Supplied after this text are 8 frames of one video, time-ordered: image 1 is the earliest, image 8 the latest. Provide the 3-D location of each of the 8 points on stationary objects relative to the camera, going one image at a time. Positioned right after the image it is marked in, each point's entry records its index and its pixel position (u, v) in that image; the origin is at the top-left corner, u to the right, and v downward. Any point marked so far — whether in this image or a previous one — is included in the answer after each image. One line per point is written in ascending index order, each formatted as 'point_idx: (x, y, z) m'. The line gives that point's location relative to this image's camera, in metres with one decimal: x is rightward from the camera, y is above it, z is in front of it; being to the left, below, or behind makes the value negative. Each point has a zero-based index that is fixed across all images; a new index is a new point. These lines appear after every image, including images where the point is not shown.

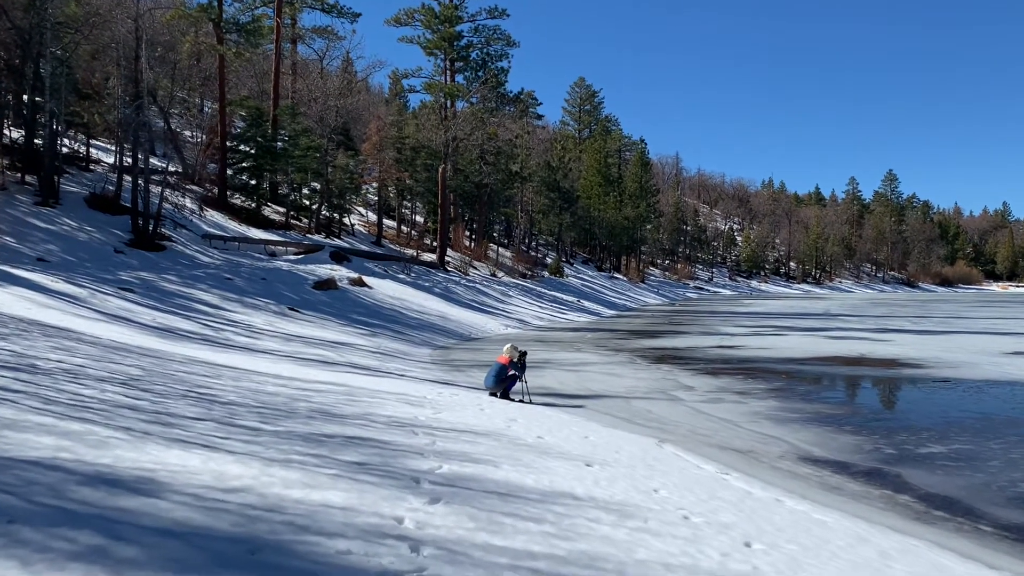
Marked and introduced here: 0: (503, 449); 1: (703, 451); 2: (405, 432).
0: (-0.1, -1.5, +8.0) m
1: (+2.2, -1.9, +9.9) m
2: (-1.0, -1.4, +8.3) m
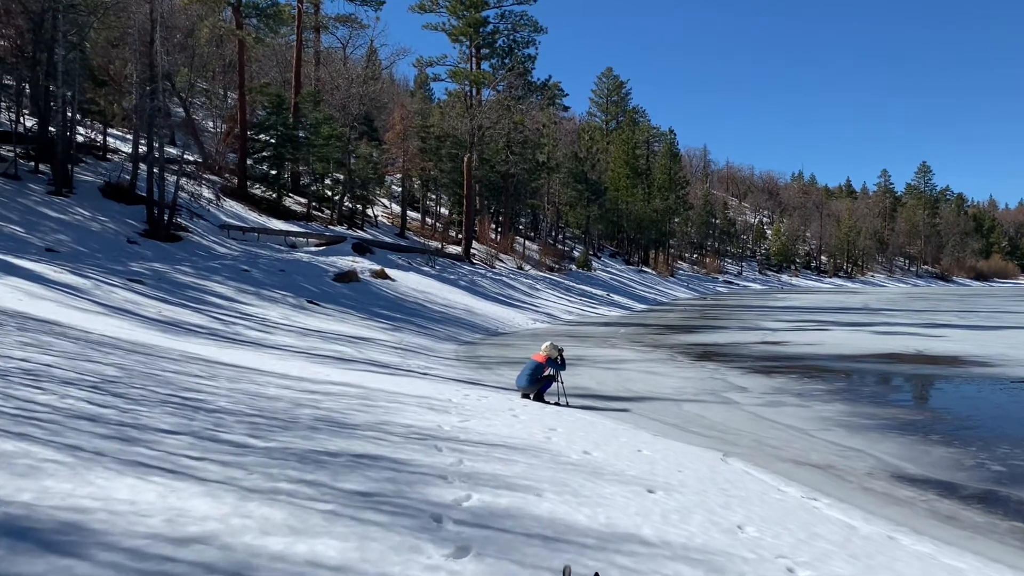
0: (+0.3, -1.4, +6.6) m
1: (+2.5, -1.7, +8.4) m
2: (-0.7, -1.3, +6.9) m
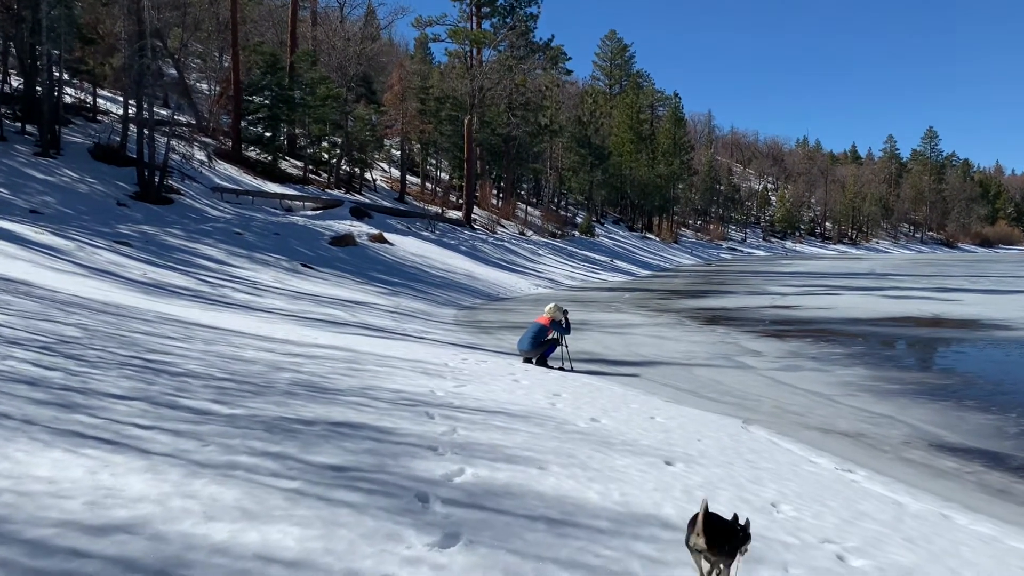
0: (+0.3, -1.0, +5.8) m
1: (+2.6, -1.3, +7.7) m
2: (-0.7, -0.9, +6.2) m
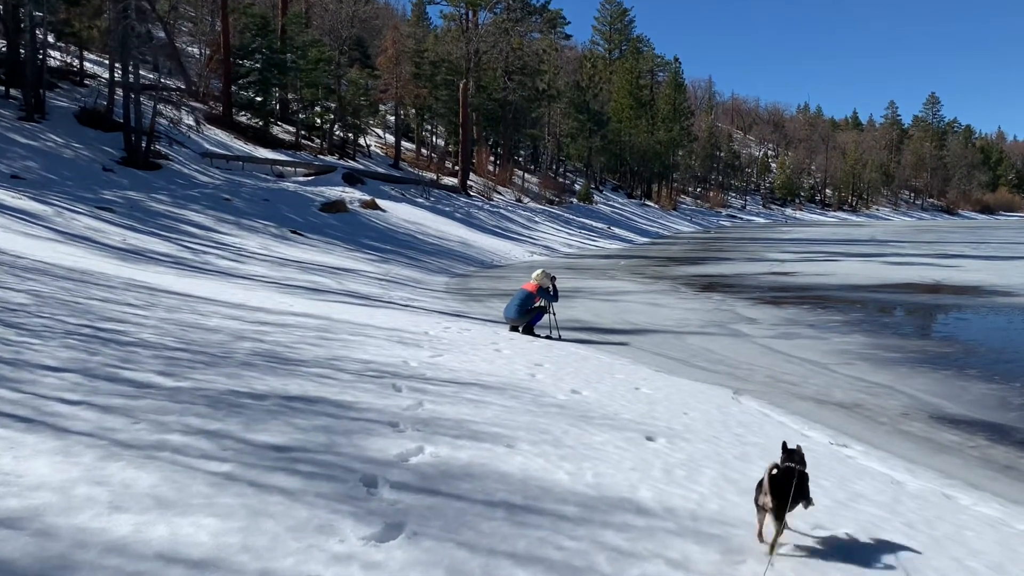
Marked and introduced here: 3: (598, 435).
0: (+0.1, -0.8, +5.4) m
1: (+2.4, -1.0, +7.3) m
2: (-0.8, -0.6, +5.8) m
3: (+0.5, -0.9, +5.1) m
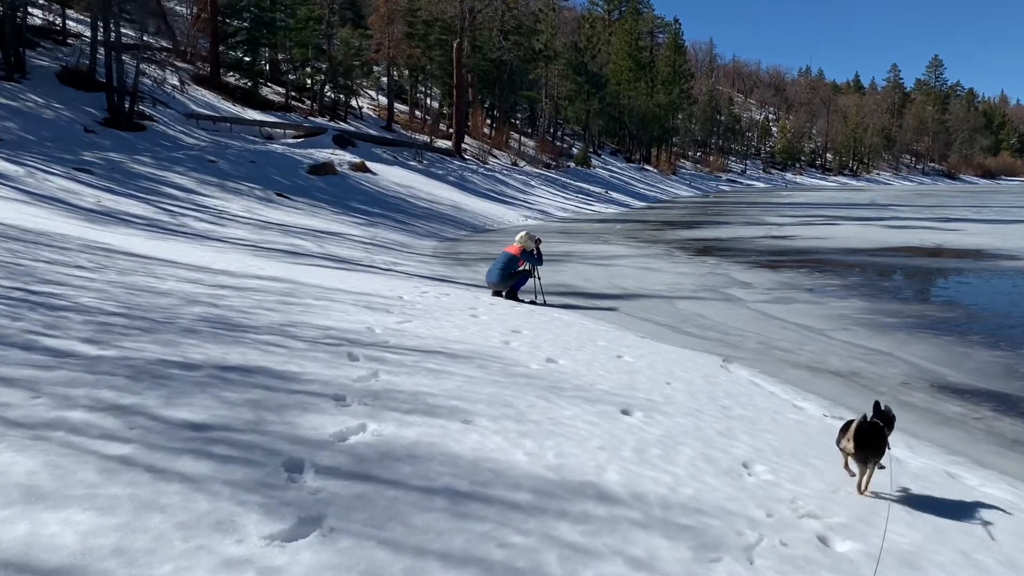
0: (-0.1, -0.6, +5.0) m
1: (+2.2, -0.7, +6.8) m
2: (-1.1, -0.4, +5.3) m
3: (+0.3, -0.6, +4.6) m
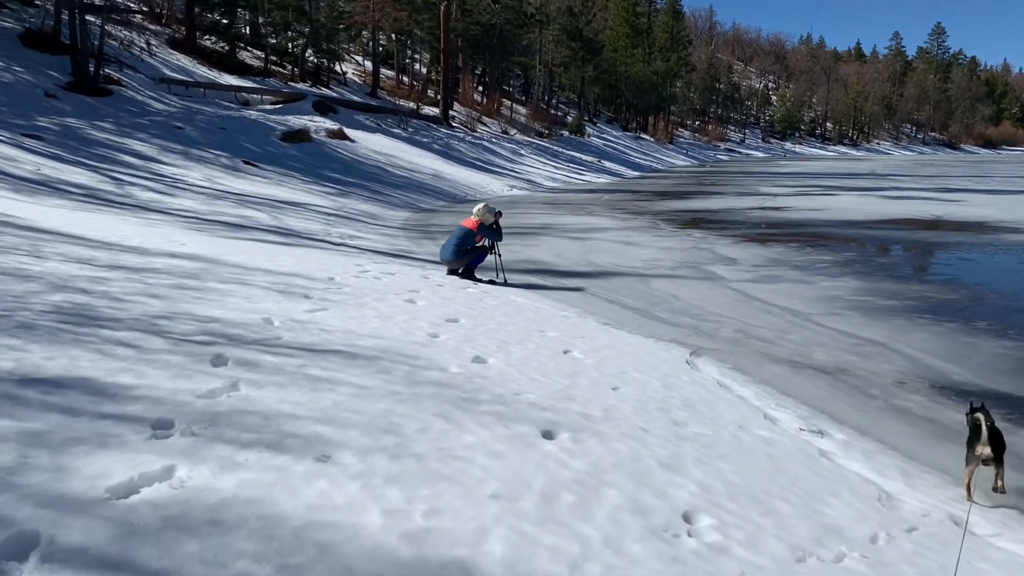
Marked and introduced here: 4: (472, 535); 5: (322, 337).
0: (-0.6, -0.5, +4.0) m
1: (+1.7, -0.6, +5.8) m
2: (-1.5, -0.3, +4.3) m
3: (-0.2, -0.6, +3.6) m
4: (-0.1, -0.7, +2.7) m
5: (-1.1, -0.3, +5.2) m
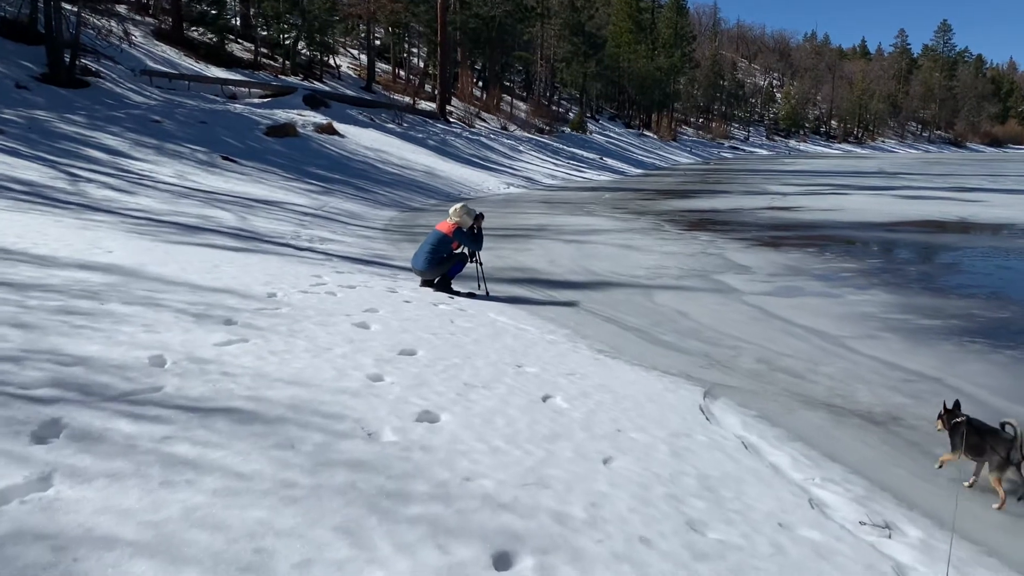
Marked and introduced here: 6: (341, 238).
0: (-0.8, -0.7, +2.7) m
1: (+1.5, -0.7, +4.6) m
2: (-1.7, -0.5, +3.1) m
3: (-0.4, -0.8, +2.4) m
4: (-0.3, -0.9, +1.5) m
5: (-1.3, -0.4, +3.9) m
6: (-2.5, +0.7, +12.7) m
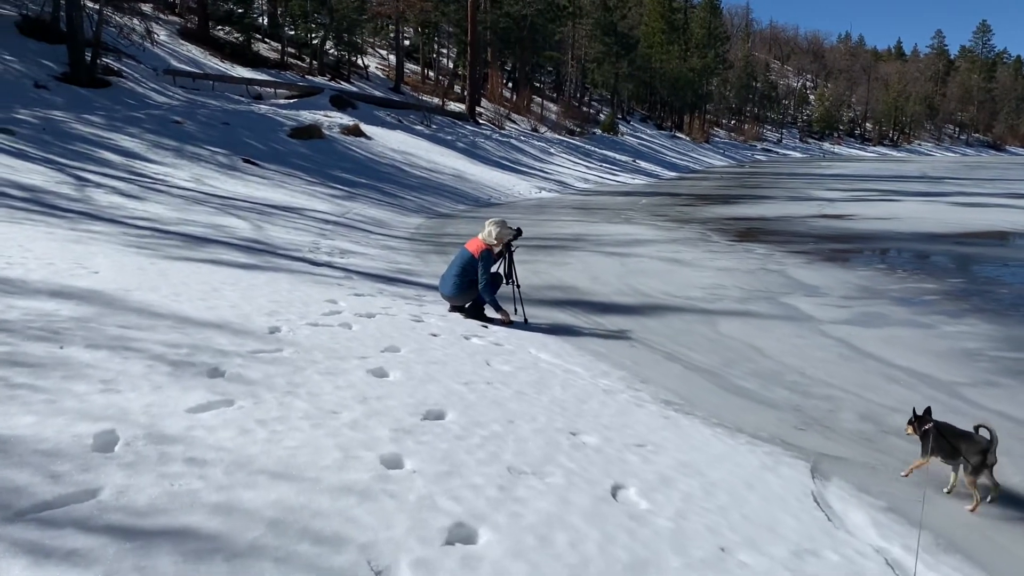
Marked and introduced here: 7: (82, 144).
0: (-0.6, -0.9, +1.7) m
1: (+1.7, -1.0, +3.5) m
2: (-1.5, -0.7, +2.0) m
3: (-0.2, -1.0, +1.4) m
4: (-0.2, -1.1, +0.4) m
5: (-1.1, -0.6, +2.9) m
6: (-2.0, +0.5, +11.7) m
7: (-8.4, +2.8, +17.1) m
